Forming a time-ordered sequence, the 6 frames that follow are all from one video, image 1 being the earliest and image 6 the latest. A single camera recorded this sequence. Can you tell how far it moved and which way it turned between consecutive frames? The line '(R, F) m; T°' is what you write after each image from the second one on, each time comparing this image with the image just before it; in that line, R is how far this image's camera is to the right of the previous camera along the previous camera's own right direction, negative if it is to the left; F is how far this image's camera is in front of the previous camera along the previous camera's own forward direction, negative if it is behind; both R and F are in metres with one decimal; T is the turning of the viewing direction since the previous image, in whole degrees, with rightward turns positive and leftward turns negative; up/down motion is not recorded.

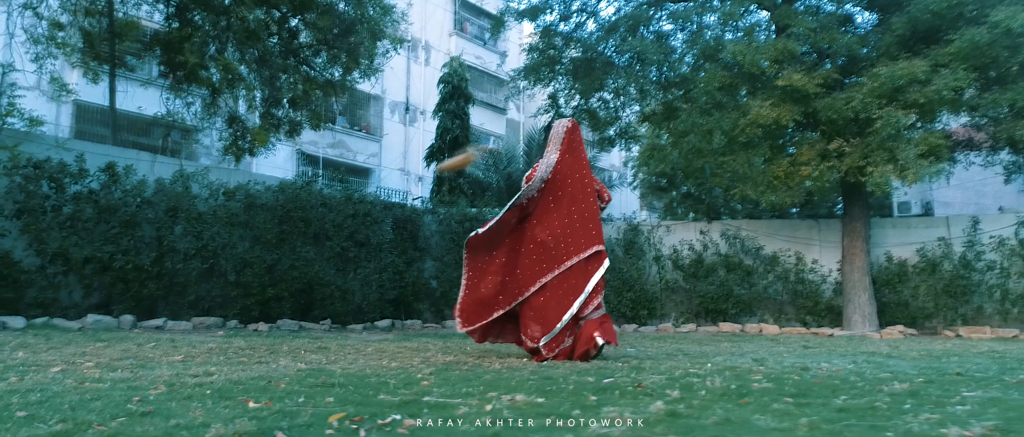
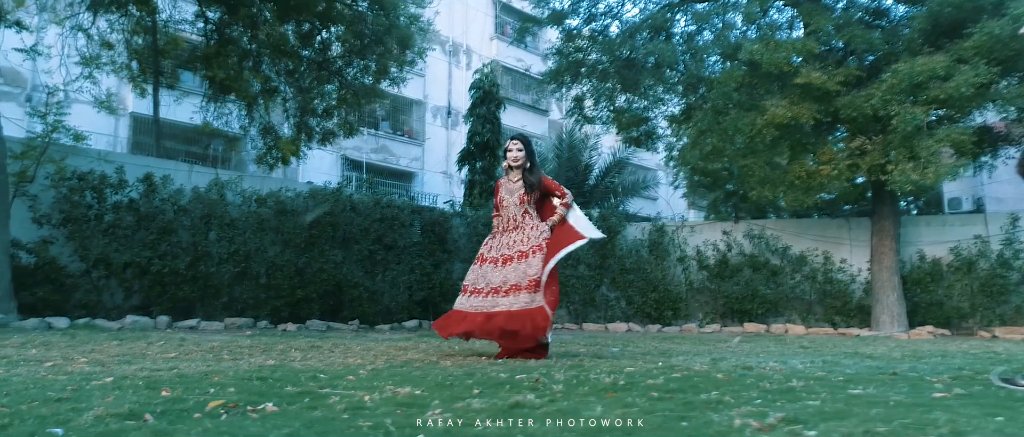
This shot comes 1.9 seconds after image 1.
(+0.6, -0.2) m; -5°
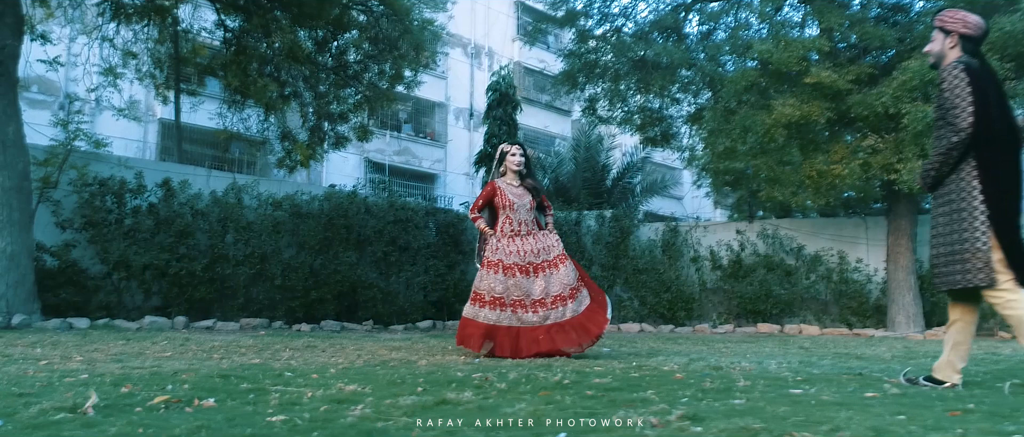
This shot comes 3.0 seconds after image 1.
(+0.3, -0.1) m; -3°
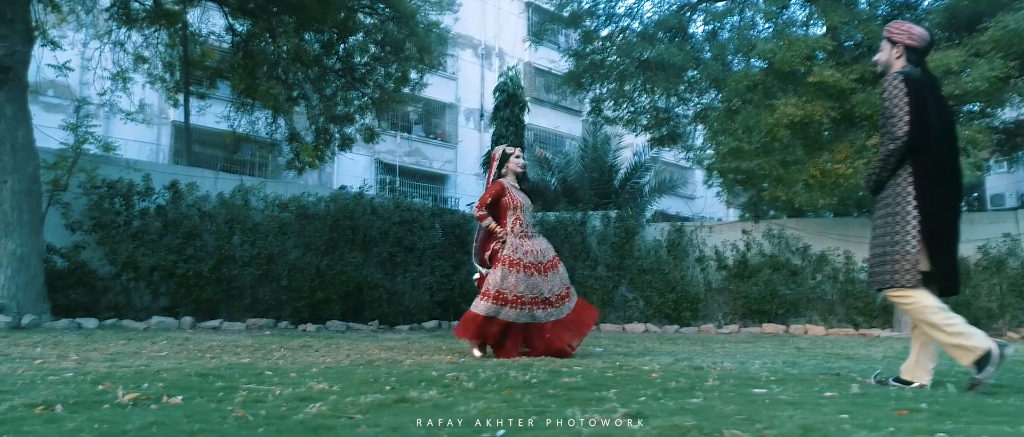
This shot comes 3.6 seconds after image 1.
(+0.2, 0.0) m; -1°
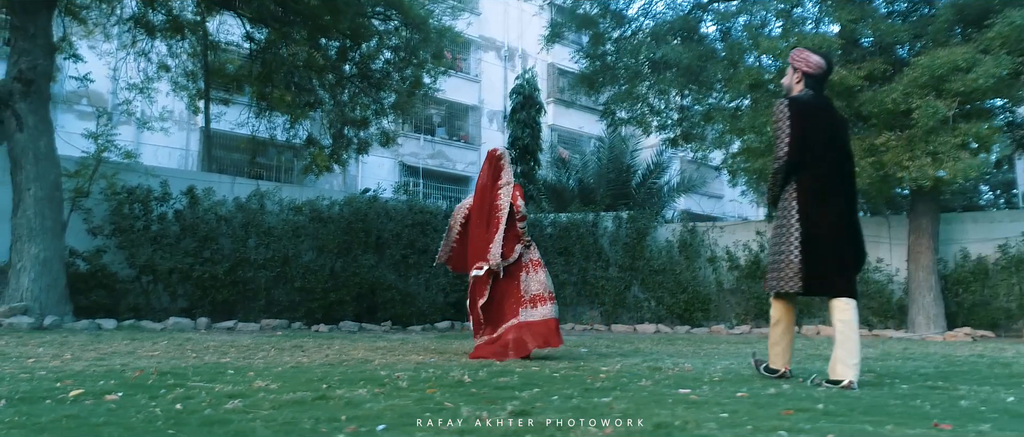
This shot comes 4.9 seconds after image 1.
(+0.4, -0.1) m; -3°
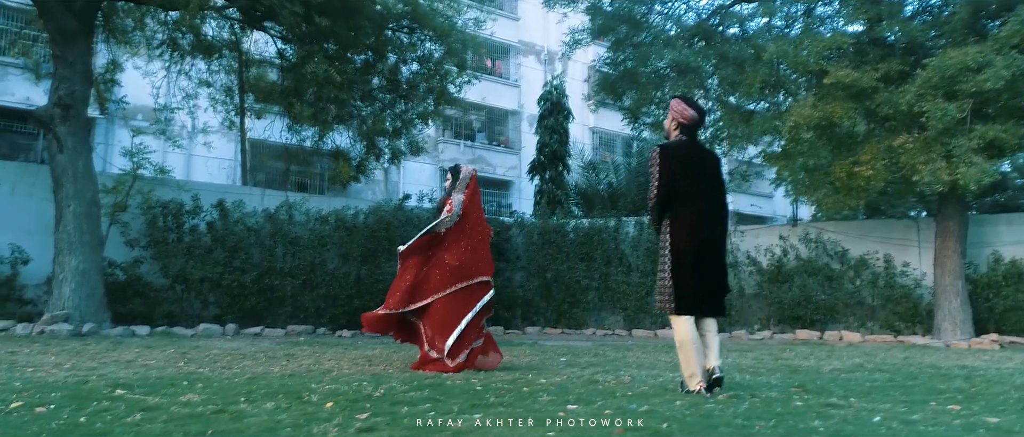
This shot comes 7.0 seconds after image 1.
(+0.7, -0.2) m; -5°
